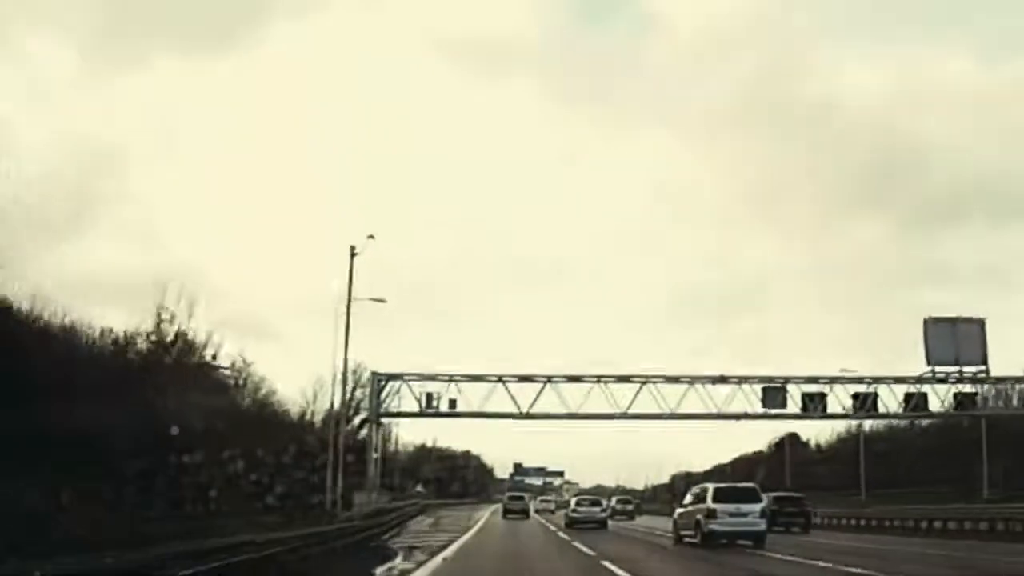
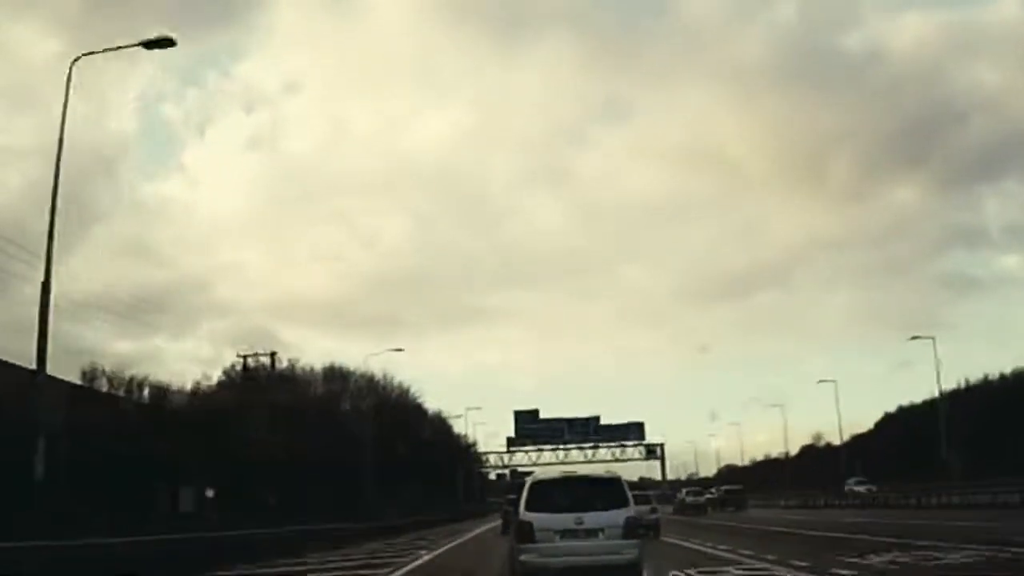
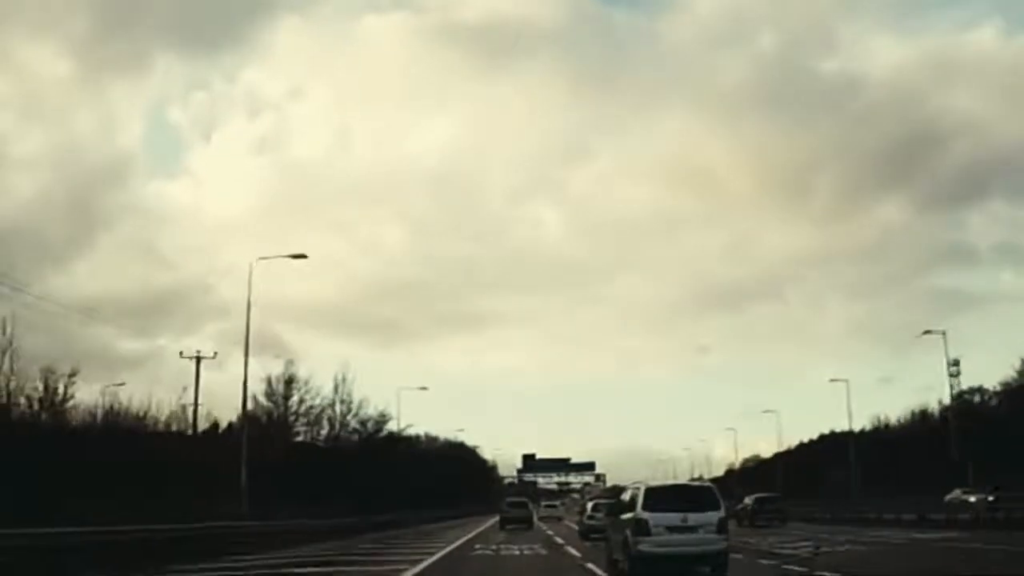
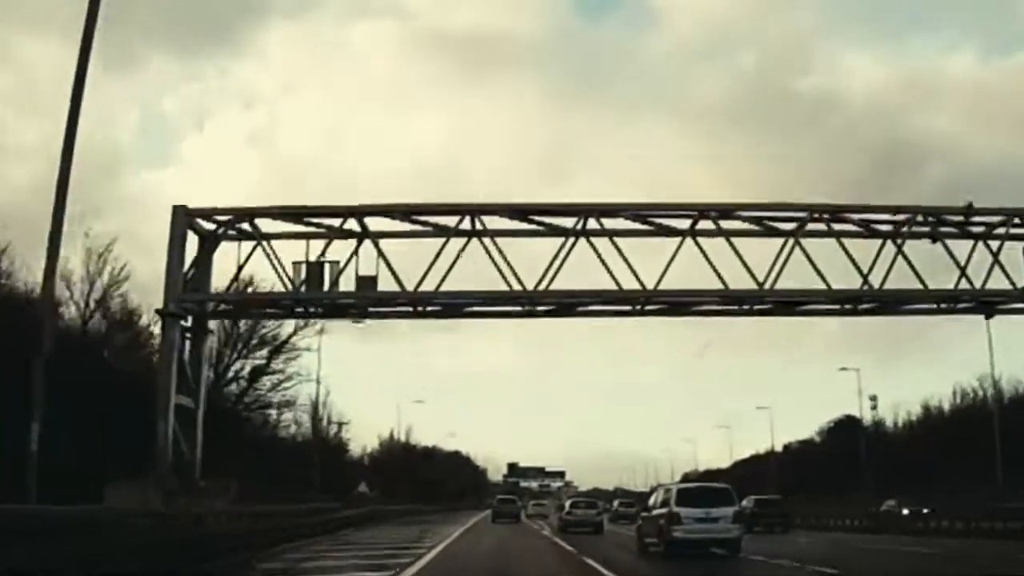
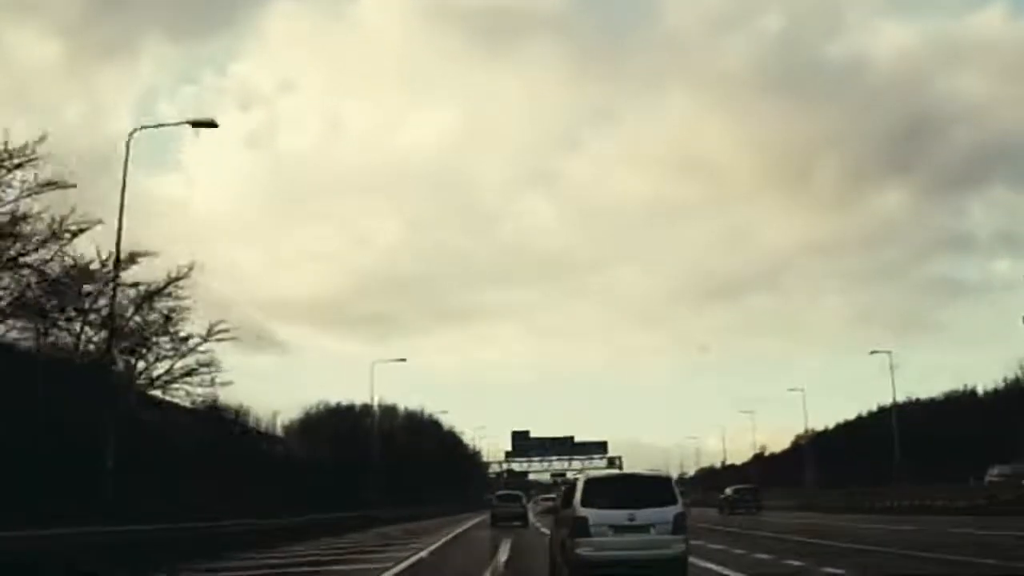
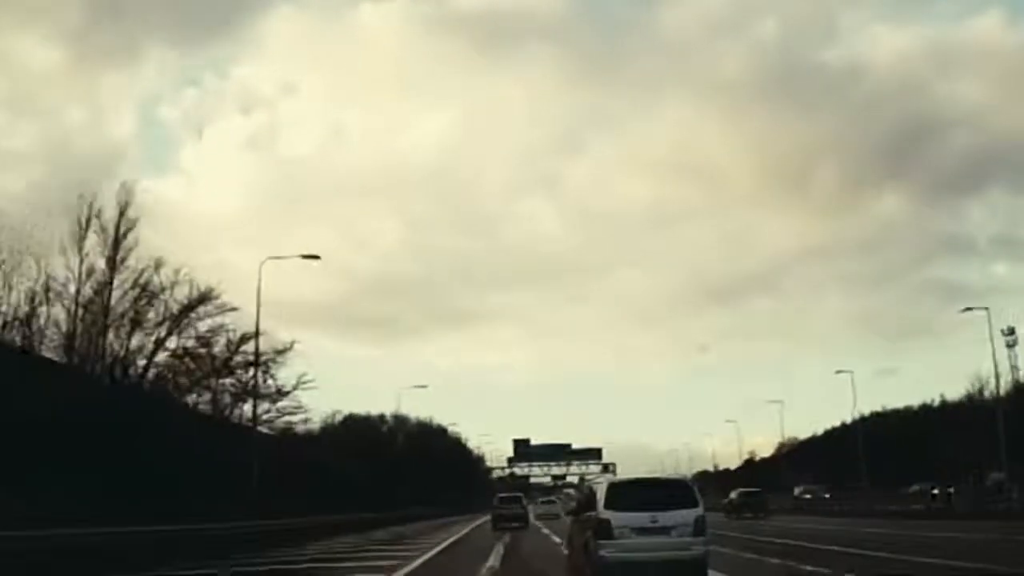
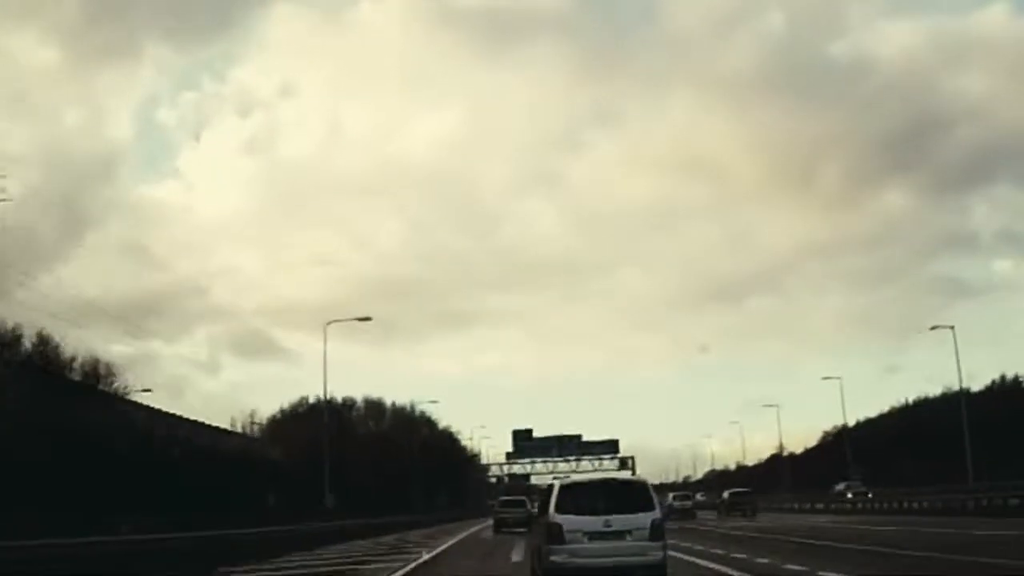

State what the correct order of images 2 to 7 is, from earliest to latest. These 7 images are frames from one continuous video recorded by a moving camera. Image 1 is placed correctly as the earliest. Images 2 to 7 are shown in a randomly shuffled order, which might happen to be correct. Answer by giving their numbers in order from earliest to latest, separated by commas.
4, 3, 6, 5, 7, 2
